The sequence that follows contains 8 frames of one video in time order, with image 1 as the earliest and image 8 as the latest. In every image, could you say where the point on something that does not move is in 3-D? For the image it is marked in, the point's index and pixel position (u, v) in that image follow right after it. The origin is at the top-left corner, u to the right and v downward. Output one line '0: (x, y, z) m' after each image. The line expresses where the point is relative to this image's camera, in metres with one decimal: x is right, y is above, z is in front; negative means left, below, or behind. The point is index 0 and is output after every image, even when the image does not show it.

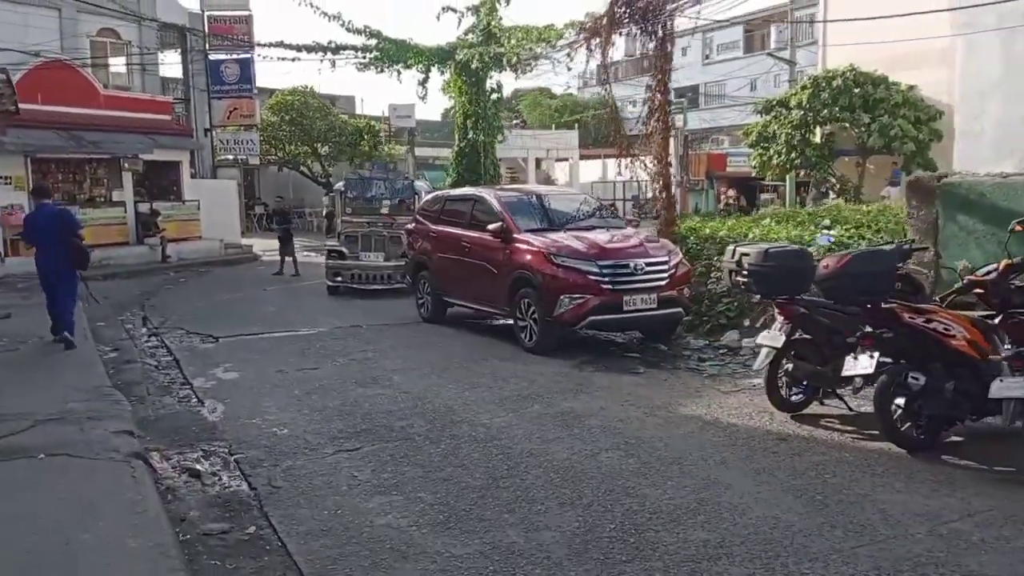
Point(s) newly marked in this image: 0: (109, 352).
0: (-5.8, -1.0, +10.1) m
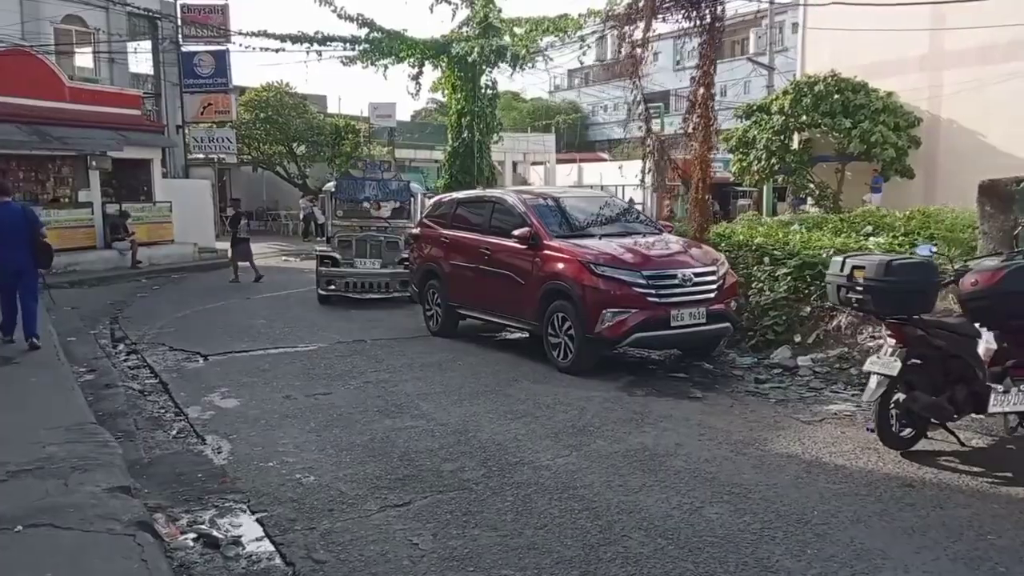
0: (-5.5, -1.1, +9.0) m
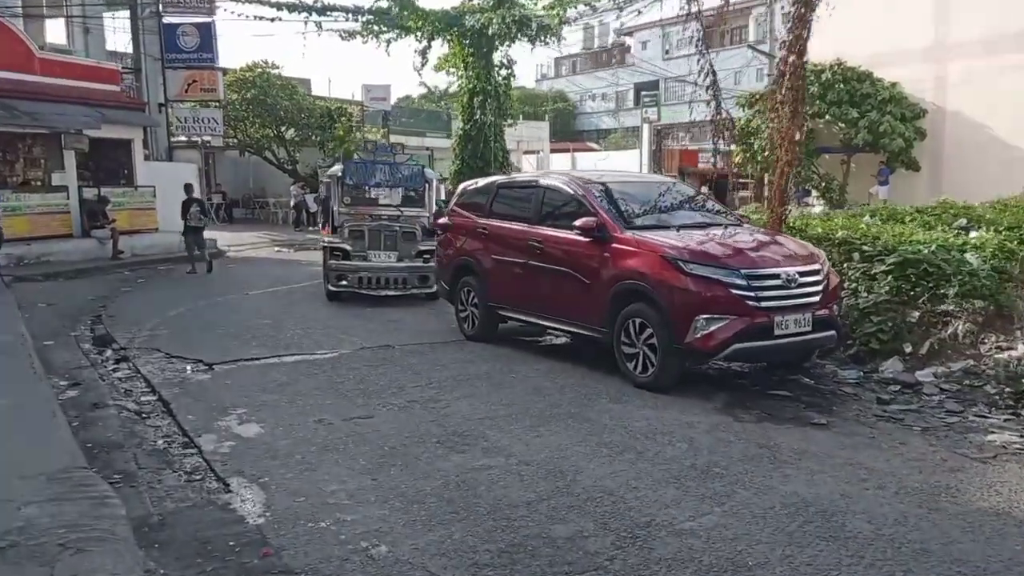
0: (-4.9, -1.1, +7.7) m
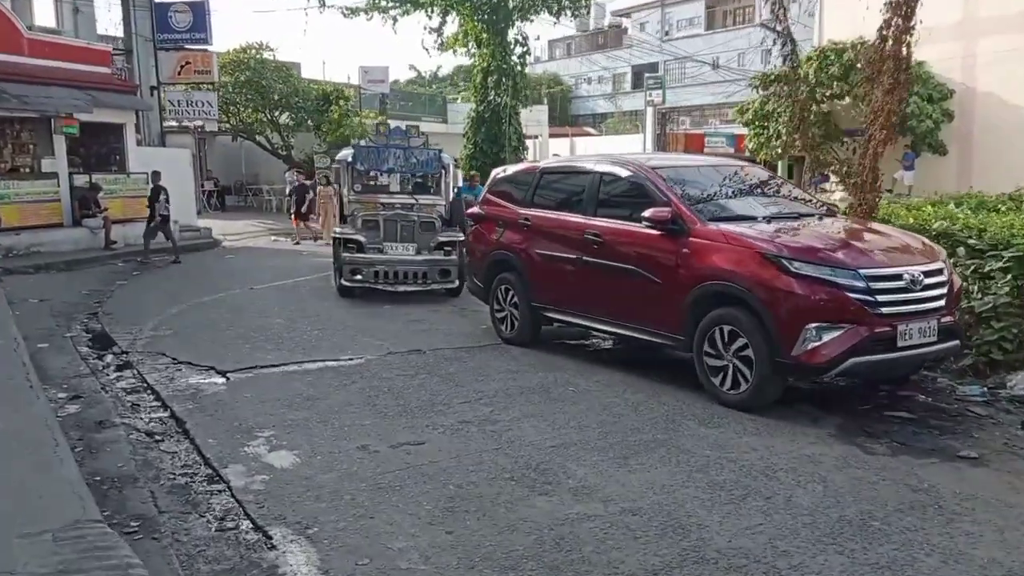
0: (-4.3, -1.1, +6.7) m
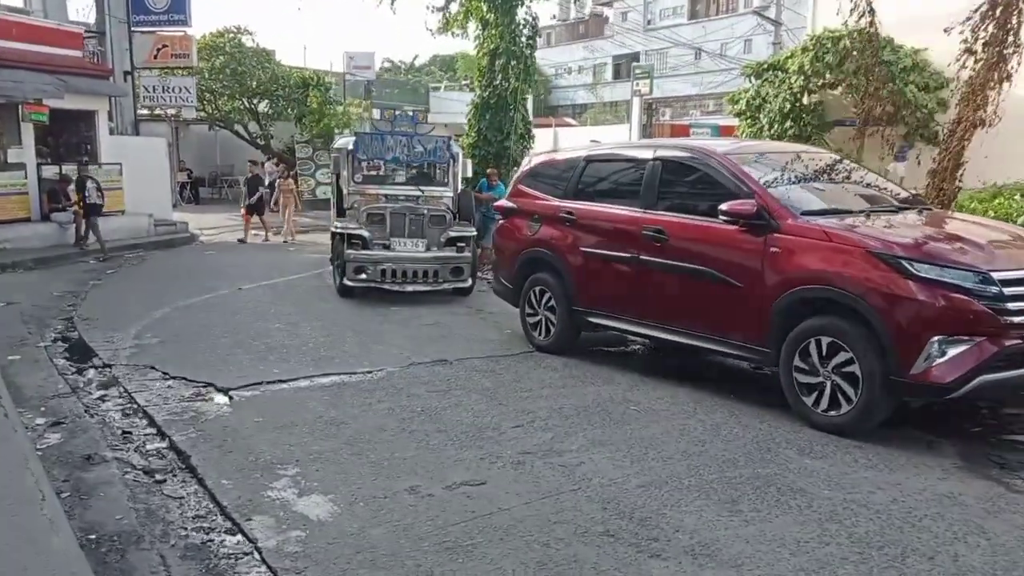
0: (-3.9, -1.2, +5.8) m
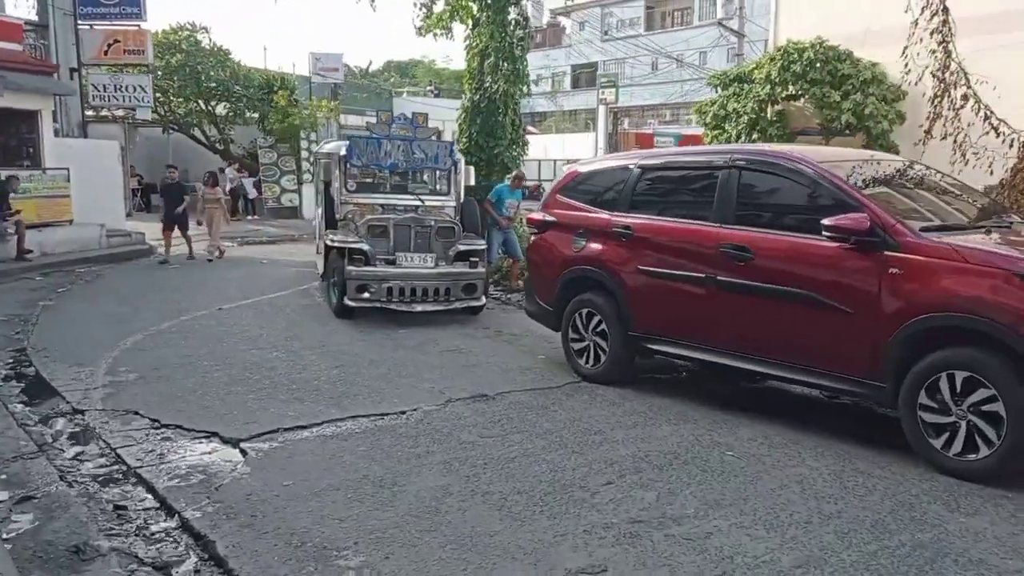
0: (-3.2, -1.5, +4.6) m
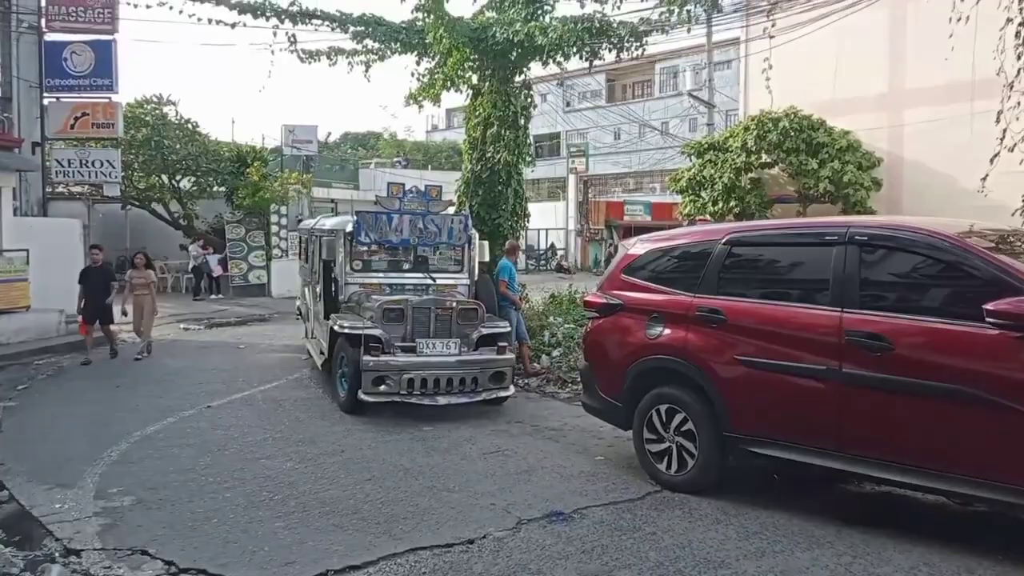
0: (-2.5, -2.1, +3.3) m
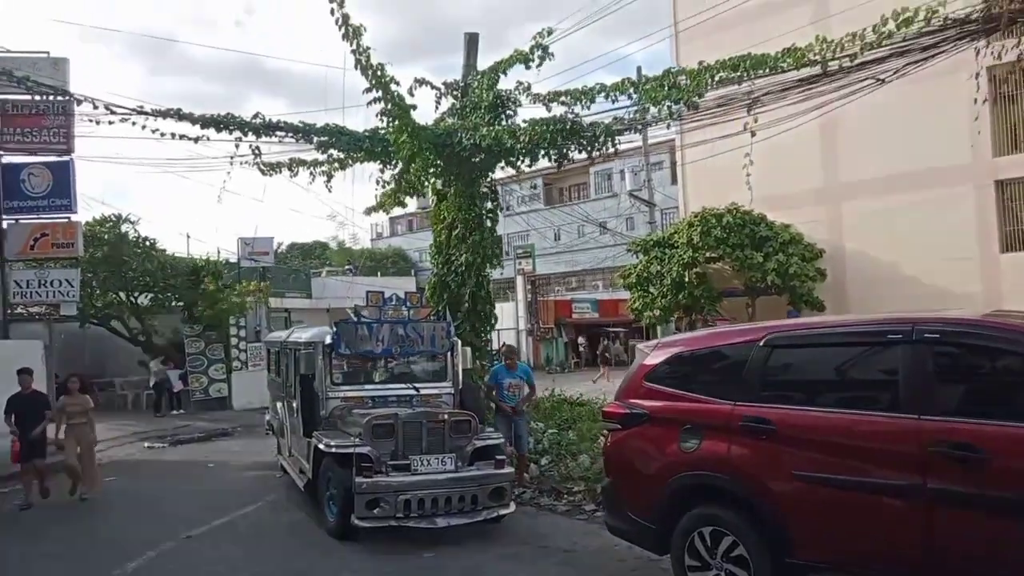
0: (-1.9, -2.7, +2.6) m
